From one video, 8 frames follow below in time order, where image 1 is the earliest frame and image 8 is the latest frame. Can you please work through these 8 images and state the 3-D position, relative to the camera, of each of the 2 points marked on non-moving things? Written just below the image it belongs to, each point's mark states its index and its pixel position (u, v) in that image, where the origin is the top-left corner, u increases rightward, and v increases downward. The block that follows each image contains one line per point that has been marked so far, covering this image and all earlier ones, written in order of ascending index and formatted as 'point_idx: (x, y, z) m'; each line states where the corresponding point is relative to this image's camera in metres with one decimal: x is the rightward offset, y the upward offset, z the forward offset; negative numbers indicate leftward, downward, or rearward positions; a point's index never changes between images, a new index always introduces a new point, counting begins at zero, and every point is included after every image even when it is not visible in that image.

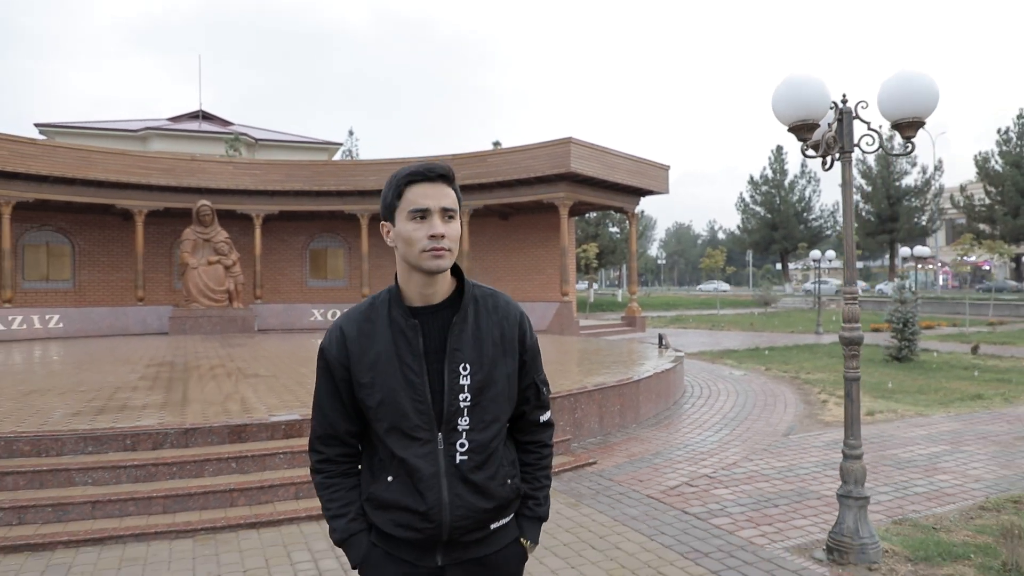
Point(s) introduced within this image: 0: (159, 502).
0: (-2.6, -1.6, +5.1) m
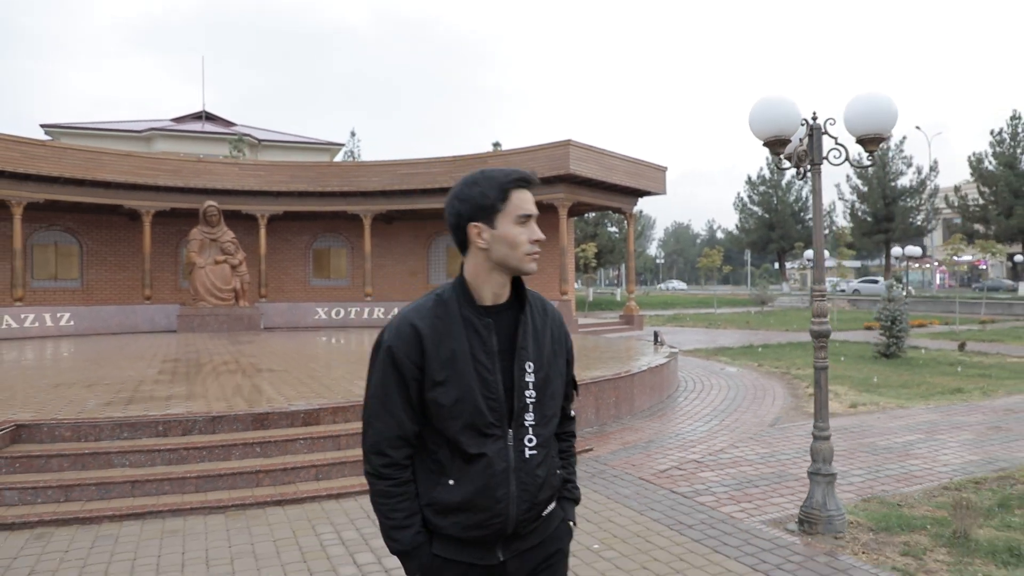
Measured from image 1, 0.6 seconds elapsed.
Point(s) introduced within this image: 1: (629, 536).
0: (-2.6, -1.5, +5.6) m
1: (+0.8, -1.7, +4.8) m
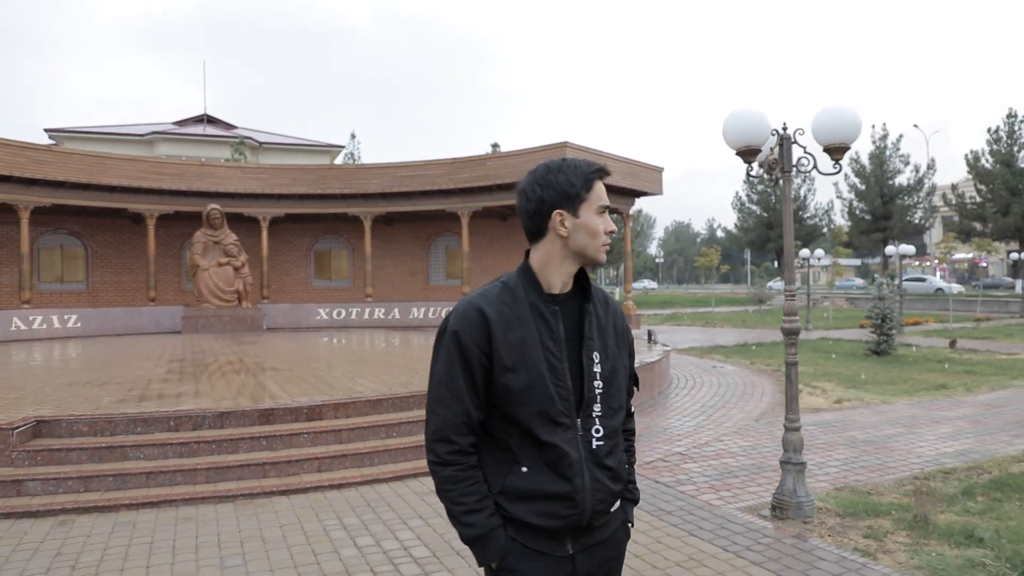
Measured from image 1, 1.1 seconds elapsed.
0: (-2.6, -1.6, +5.9) m
1: (+0.7, -1.7, +5.2) m
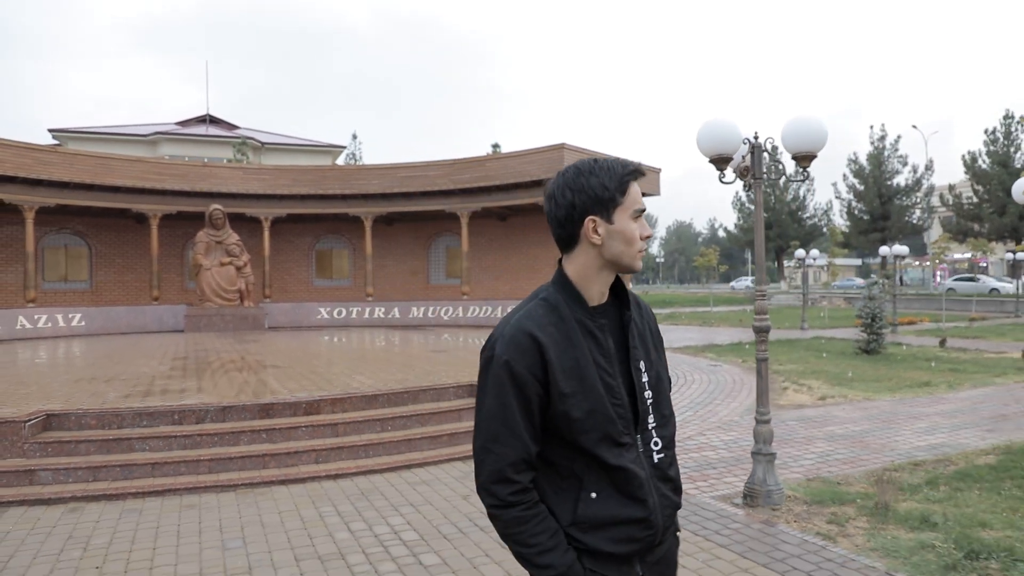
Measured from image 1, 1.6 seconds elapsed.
0: (-2.8, -1.6, +6.2) m
1: (+0.6, -1.7, +5.5) m
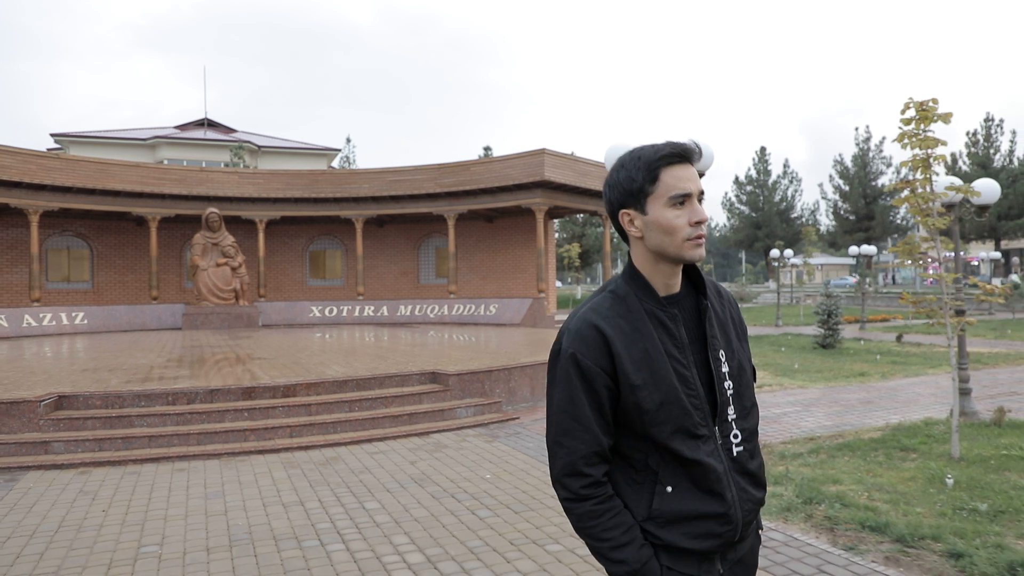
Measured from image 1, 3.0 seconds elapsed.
0: (-3.3, -1.6, +7.3) m
1: (+0.1, -1.7, +6.5) m
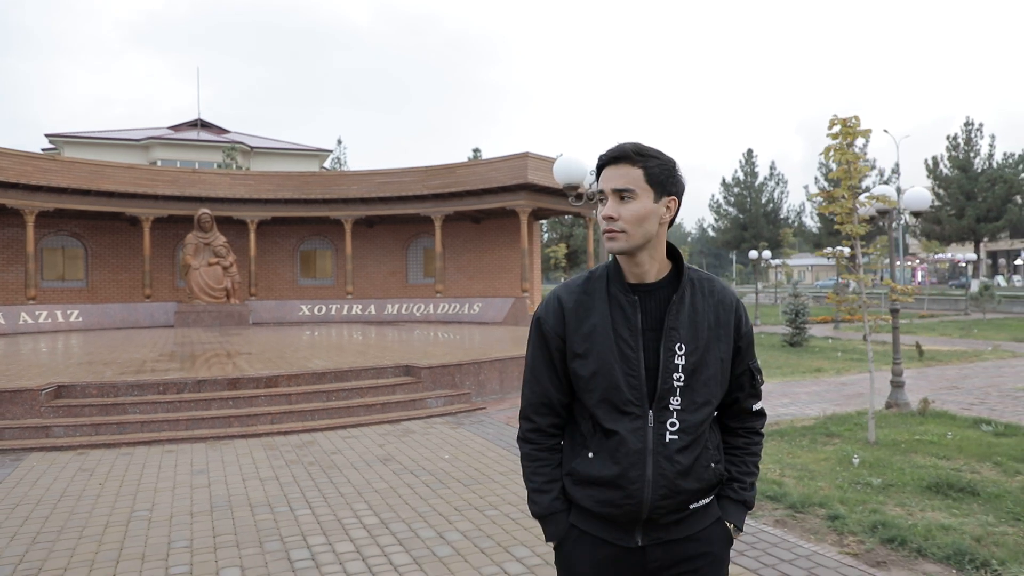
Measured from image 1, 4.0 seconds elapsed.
0: (-3.8, -1.5, +8.0) m
1: (-0.4, -1.7, +7.2) m
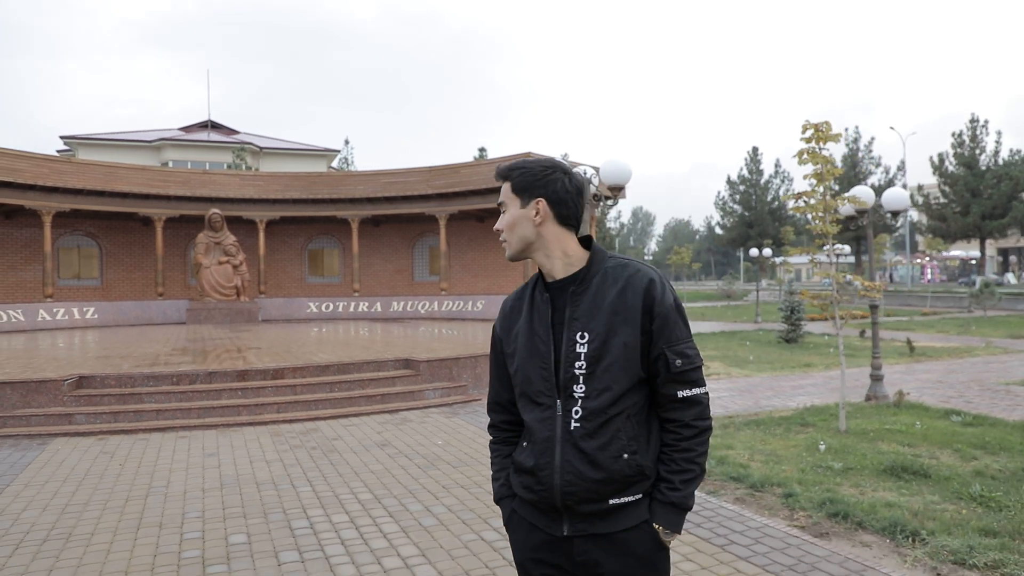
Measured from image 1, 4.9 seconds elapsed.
0: (-3.9, -1.5, +8.5) m
1: (-0.5, -1.7, +7.7) m
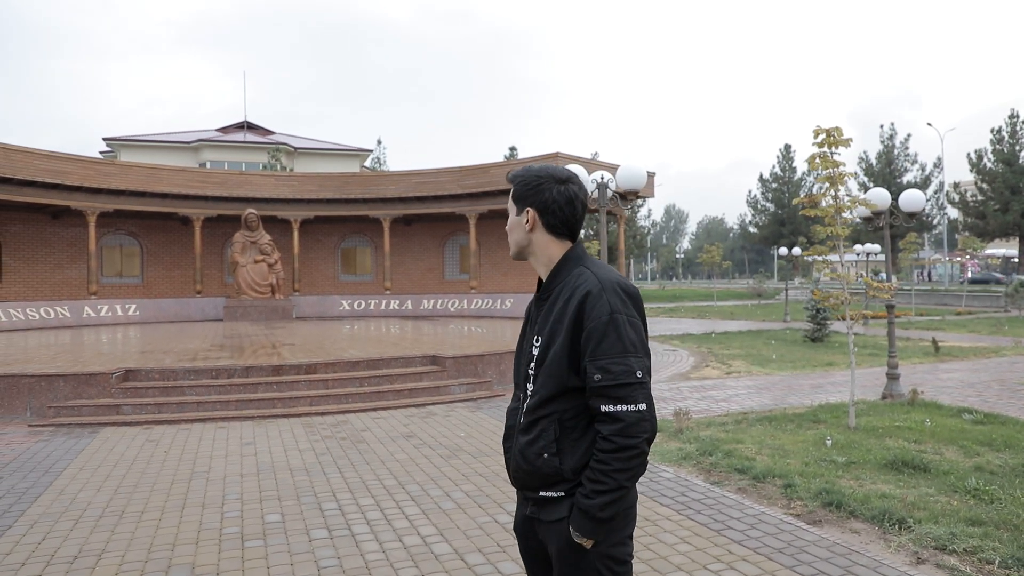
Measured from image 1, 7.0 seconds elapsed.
0: (-3.6, -1.5, +9.0) m
1: (-0.3, -1.7, +8.1) m
